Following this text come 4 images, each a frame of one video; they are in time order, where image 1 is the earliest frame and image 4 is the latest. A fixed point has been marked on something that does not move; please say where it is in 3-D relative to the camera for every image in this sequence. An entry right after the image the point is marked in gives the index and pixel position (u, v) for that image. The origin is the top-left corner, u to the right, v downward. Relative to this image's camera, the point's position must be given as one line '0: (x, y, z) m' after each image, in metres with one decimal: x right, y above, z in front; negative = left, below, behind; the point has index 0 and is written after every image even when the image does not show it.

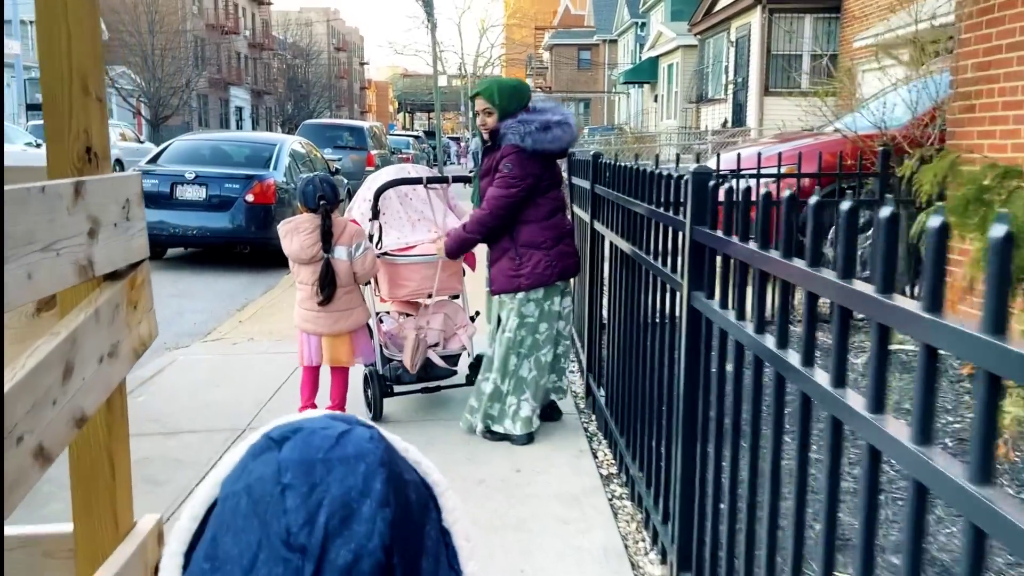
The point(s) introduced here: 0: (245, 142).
0: (-3.2, +1.8, +10.5) m
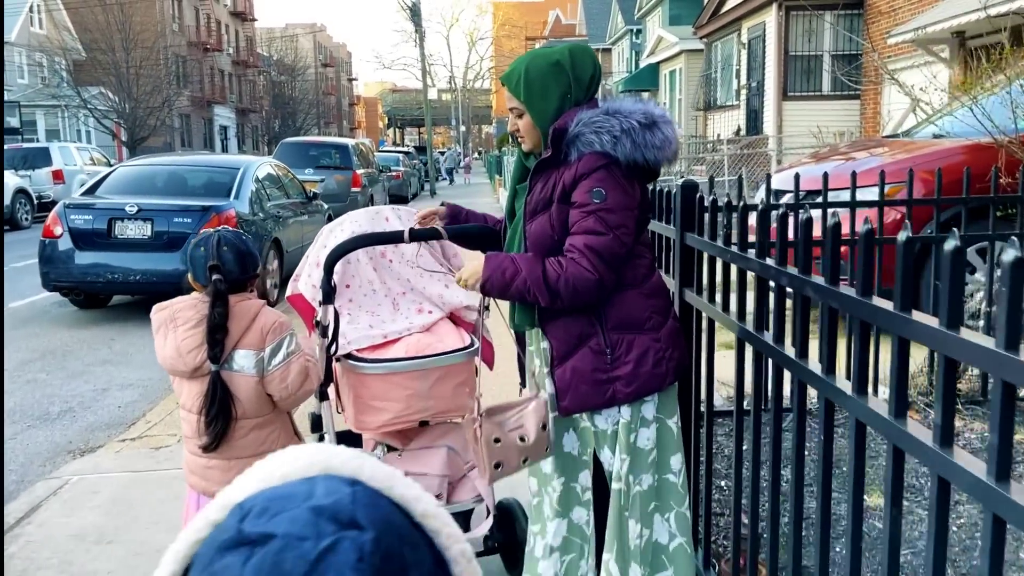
0: (-3.1, +1.2, +8.8) m
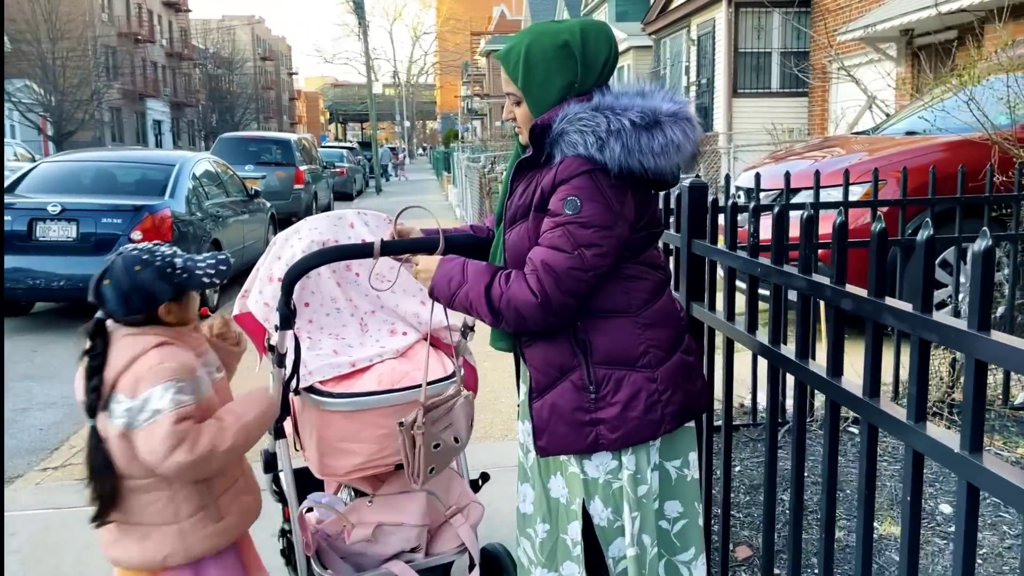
0: (-3.5, +1.2, +8.1) m
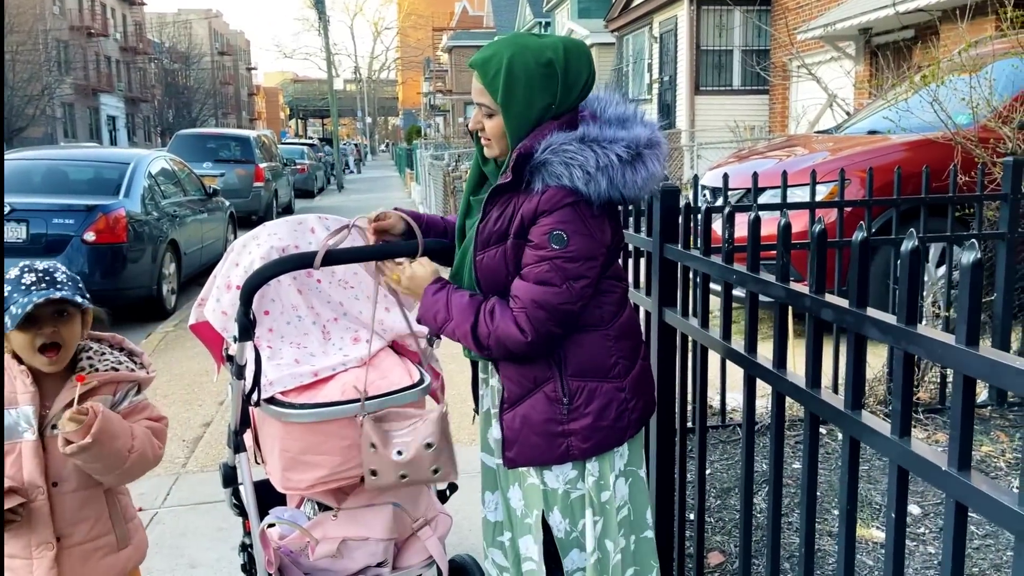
0: (-3.9, +1.1, +7.9) m
